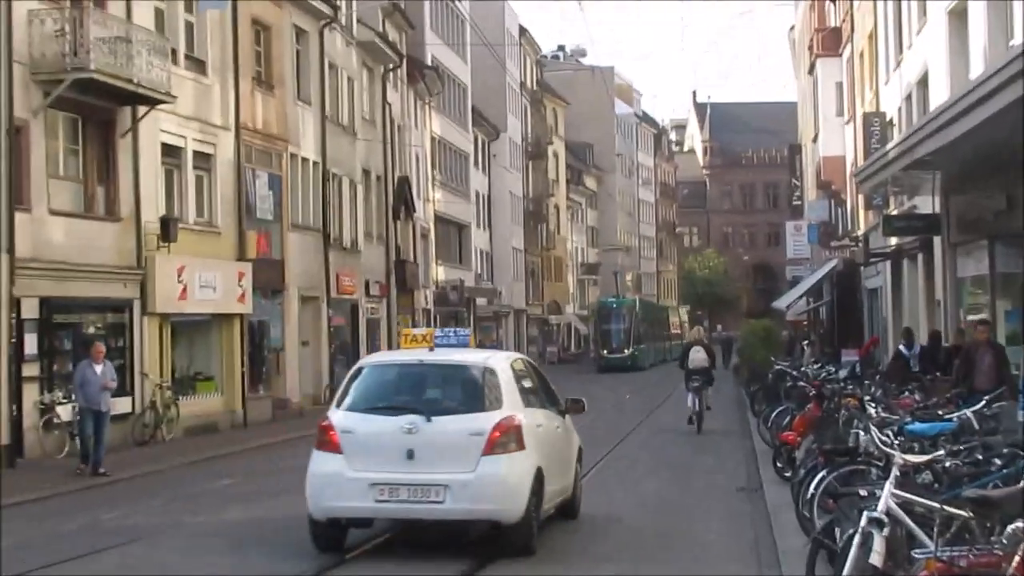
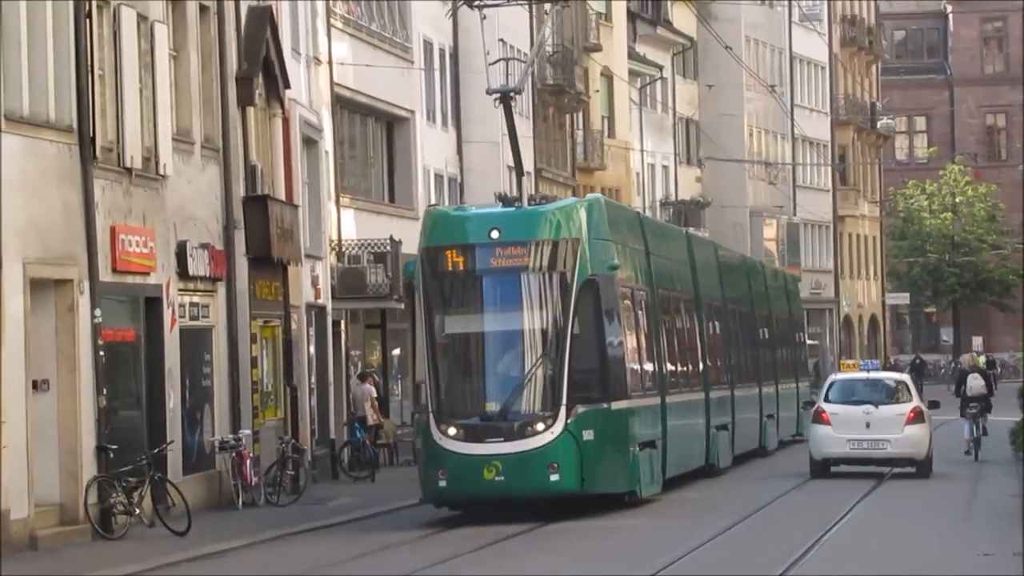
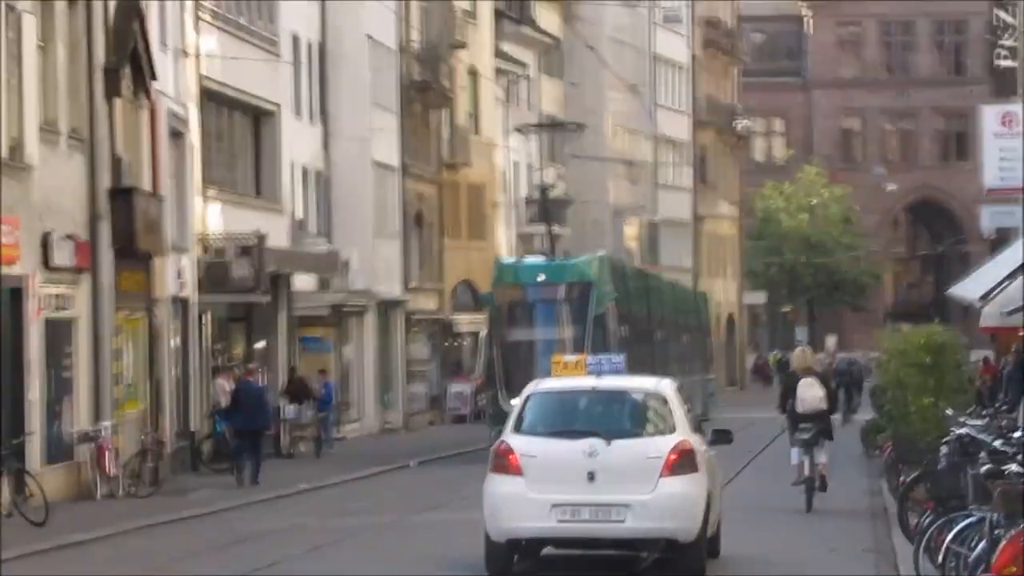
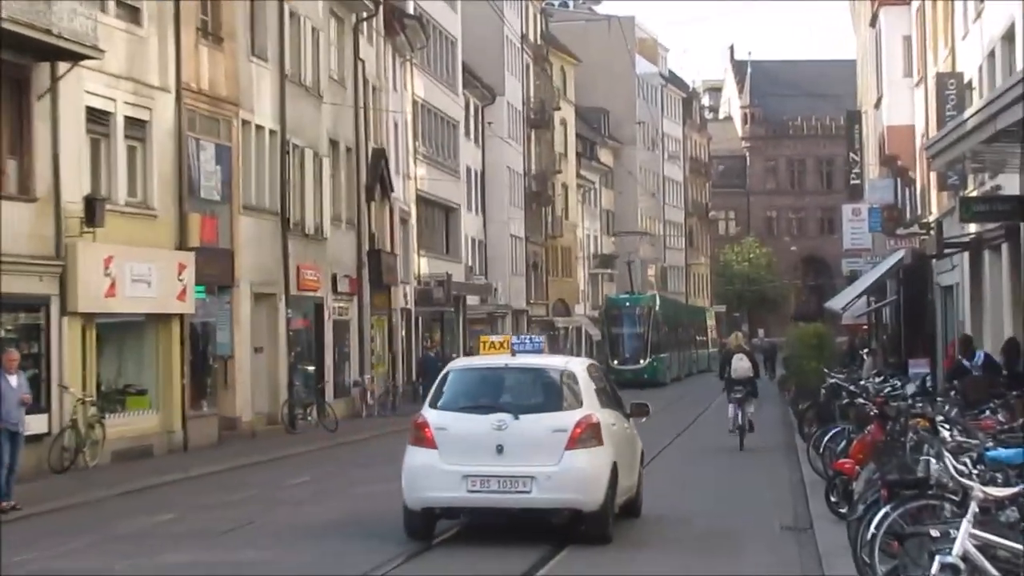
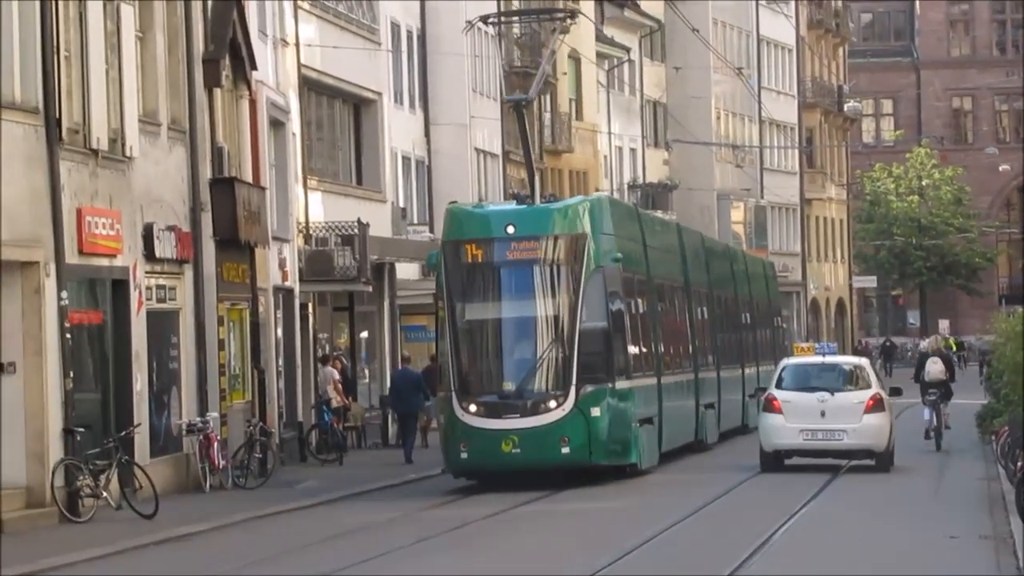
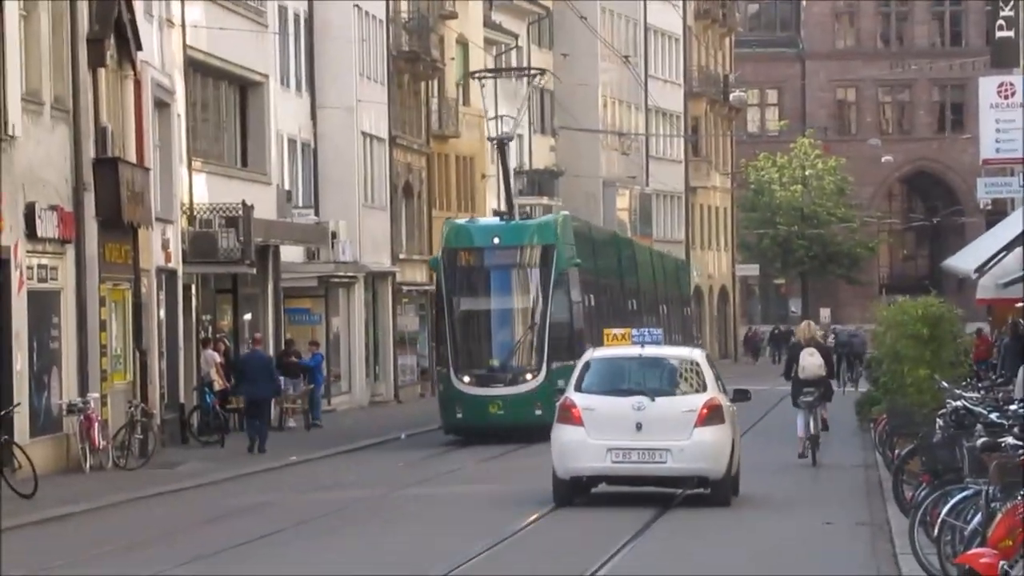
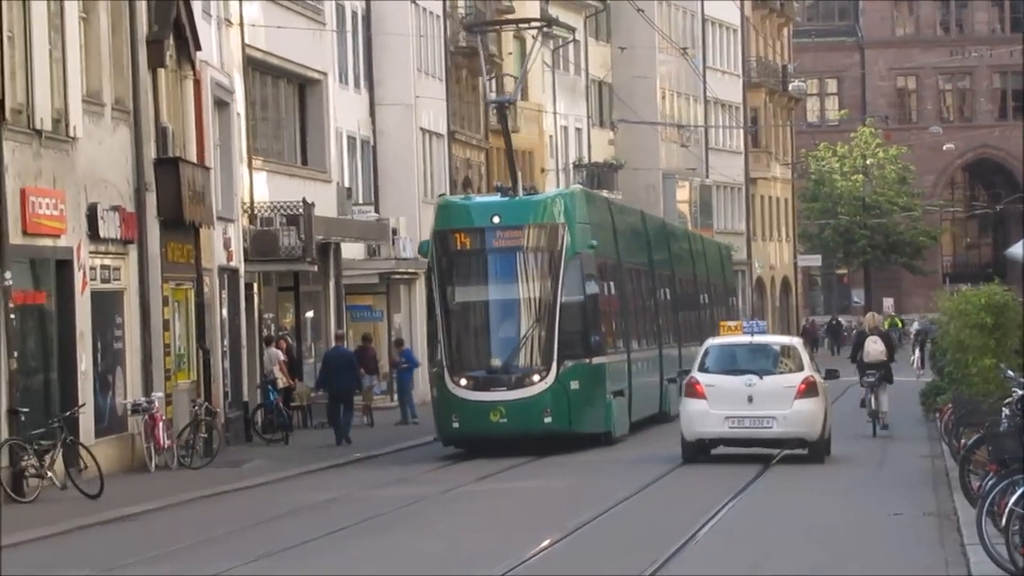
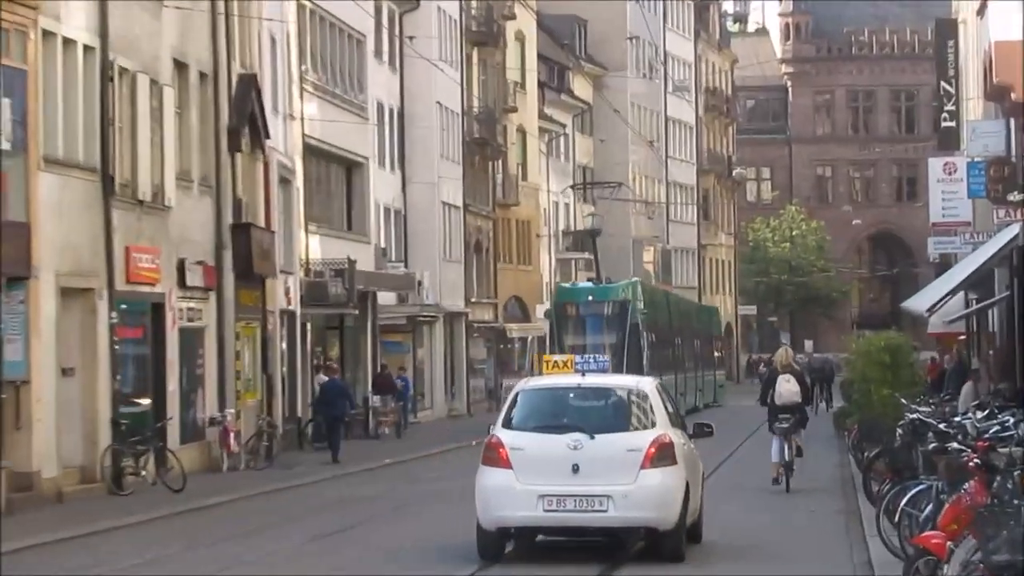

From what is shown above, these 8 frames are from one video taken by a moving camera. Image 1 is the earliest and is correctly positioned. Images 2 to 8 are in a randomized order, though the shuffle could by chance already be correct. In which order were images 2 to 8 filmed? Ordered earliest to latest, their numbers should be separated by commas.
4, 8, 3, 6, 7, 5, 2
